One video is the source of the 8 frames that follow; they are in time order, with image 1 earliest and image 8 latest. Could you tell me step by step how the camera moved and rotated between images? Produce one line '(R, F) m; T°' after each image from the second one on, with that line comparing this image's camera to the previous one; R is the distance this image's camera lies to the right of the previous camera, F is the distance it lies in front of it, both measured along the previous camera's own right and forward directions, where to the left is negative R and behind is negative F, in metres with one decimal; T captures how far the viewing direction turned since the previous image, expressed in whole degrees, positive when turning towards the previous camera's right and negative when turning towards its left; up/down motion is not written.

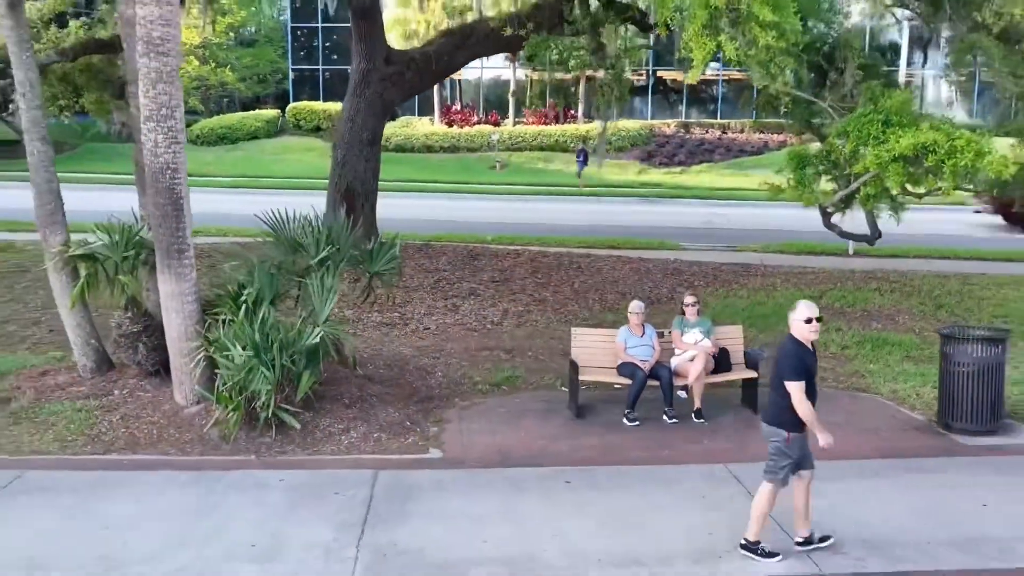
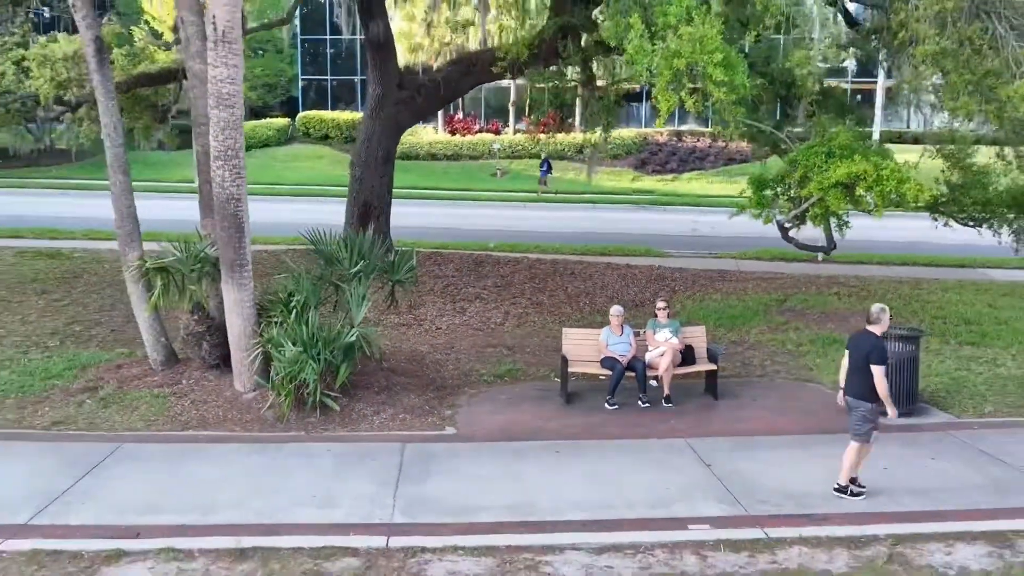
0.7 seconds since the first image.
(0.0, -1.4) m; 0°
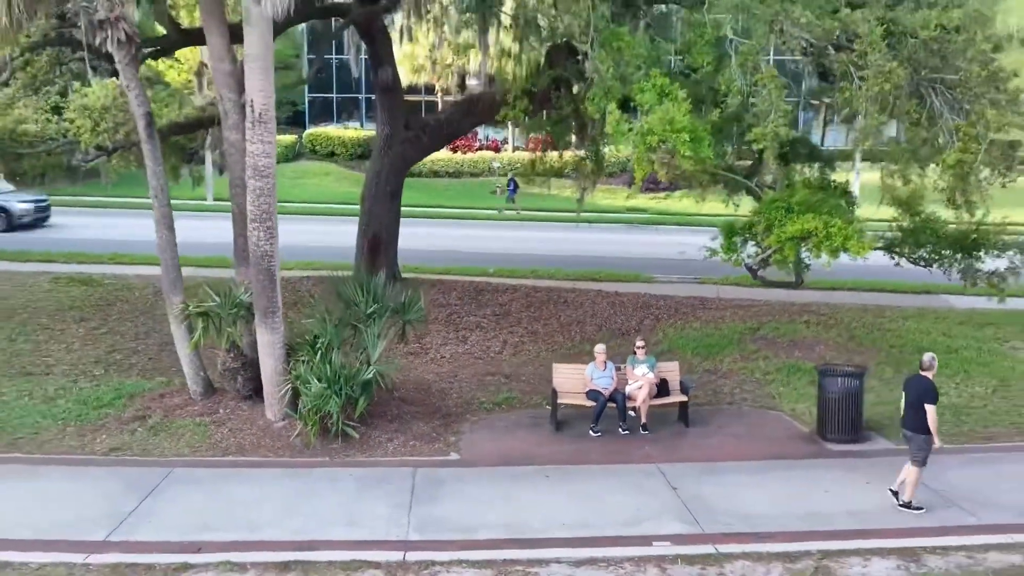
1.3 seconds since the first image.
(0.0, -1.2) m; 0°
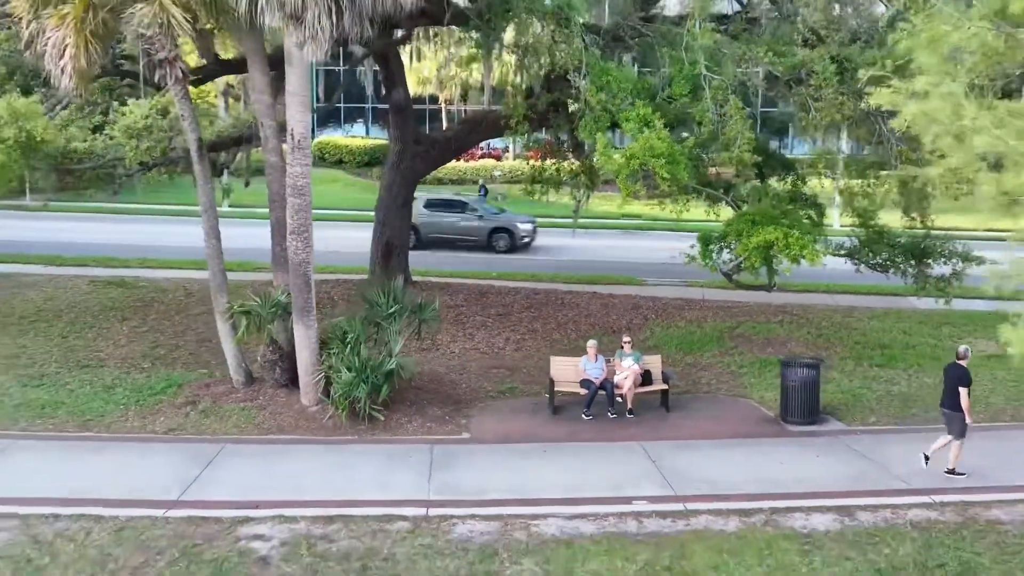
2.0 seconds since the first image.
(0.0, -1.4) m; 0°
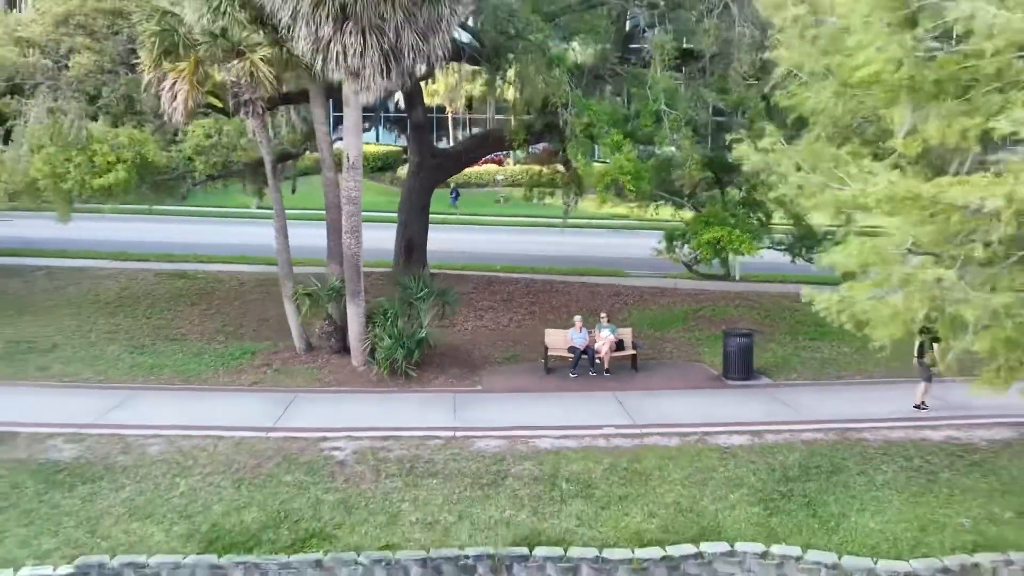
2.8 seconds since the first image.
(0.0, -3.1) m; 0°
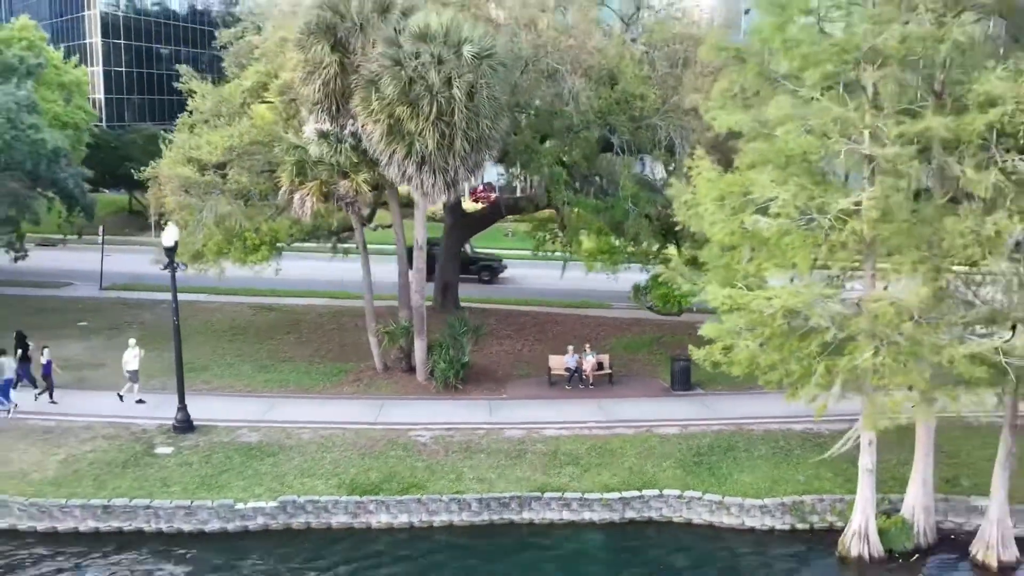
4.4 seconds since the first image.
(-0.3, -6.4) m; 0°
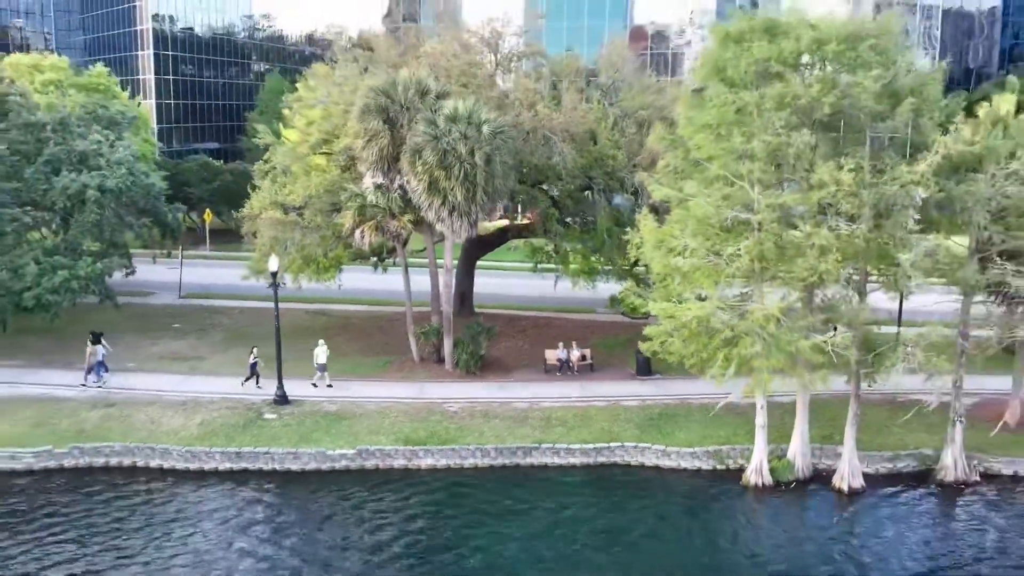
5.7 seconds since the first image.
(-0.1, -6.7) m; 0°
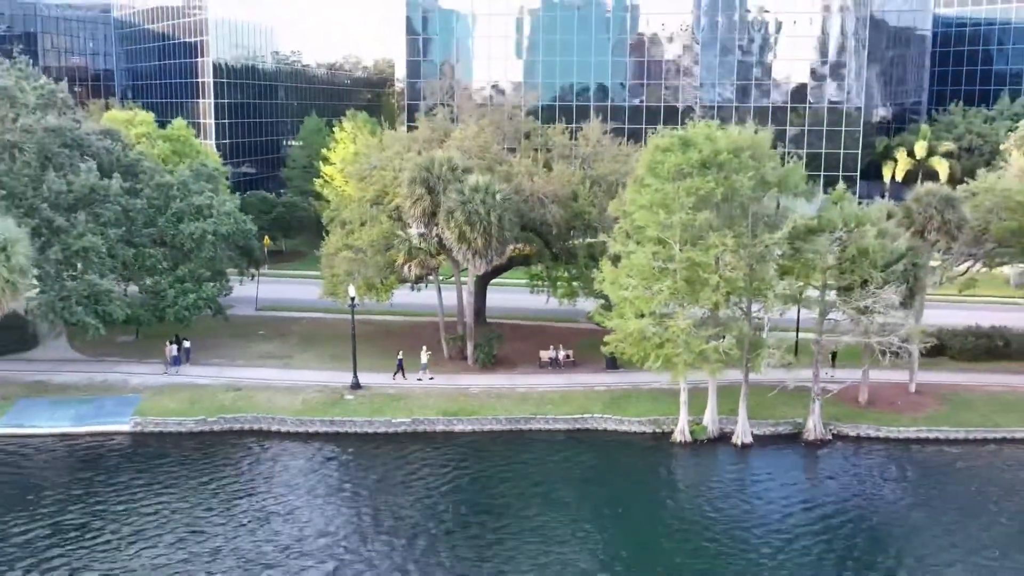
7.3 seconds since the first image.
(-0.2, -10.4) m; 0°
